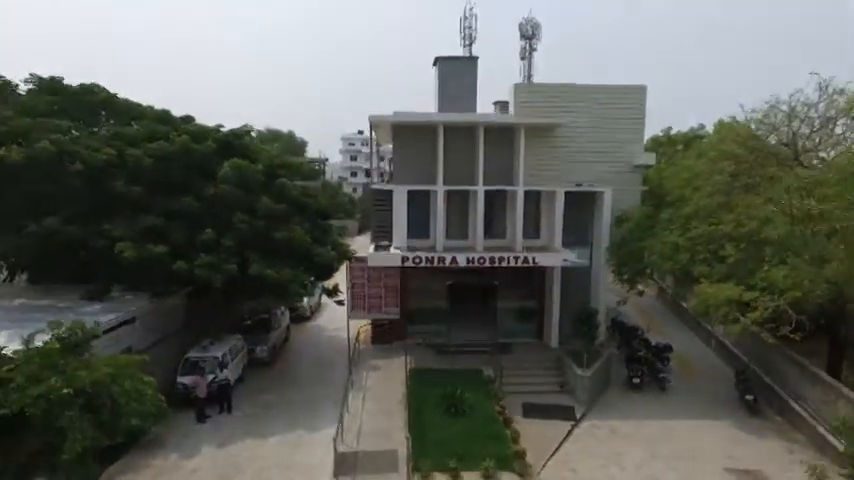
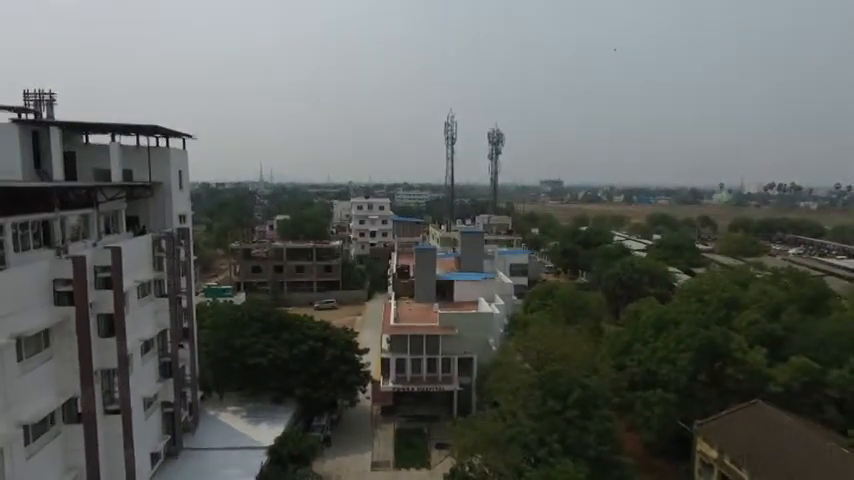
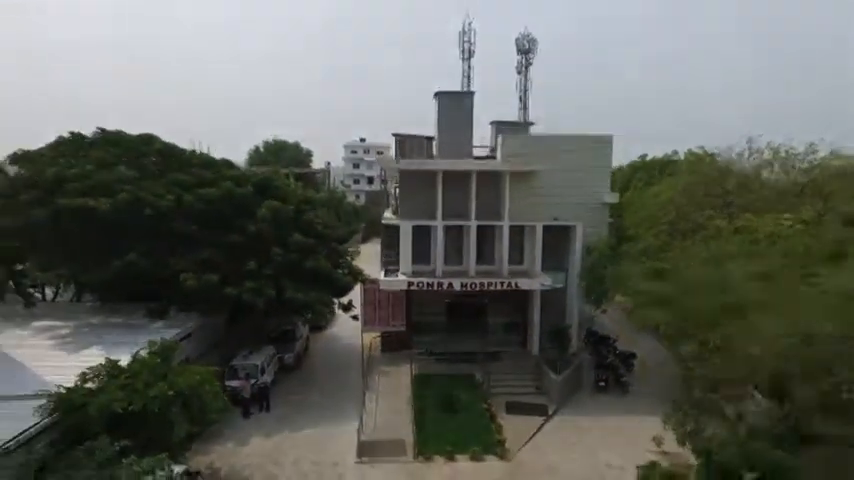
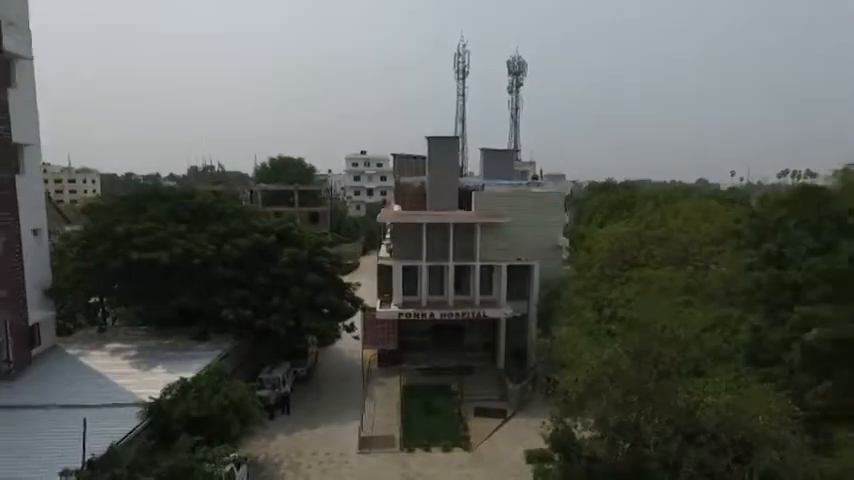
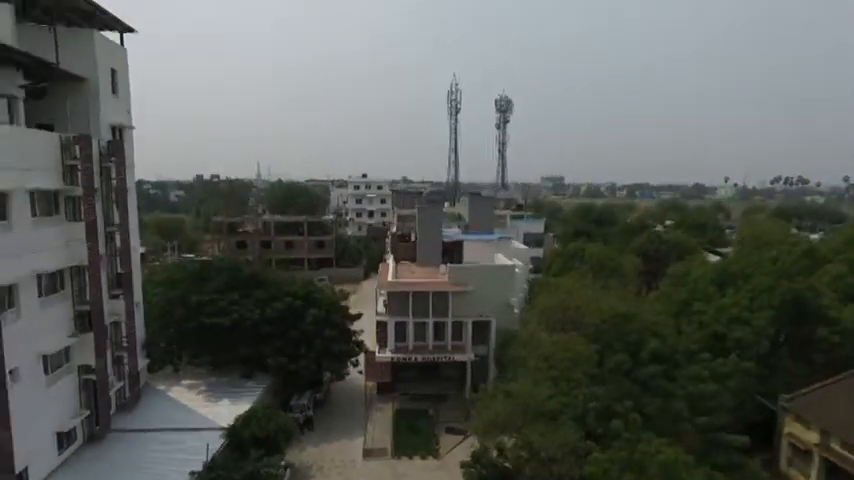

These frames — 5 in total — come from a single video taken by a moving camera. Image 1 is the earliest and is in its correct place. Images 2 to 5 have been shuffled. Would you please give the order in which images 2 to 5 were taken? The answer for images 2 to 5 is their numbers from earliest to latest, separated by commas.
3, 4, 5, 2
